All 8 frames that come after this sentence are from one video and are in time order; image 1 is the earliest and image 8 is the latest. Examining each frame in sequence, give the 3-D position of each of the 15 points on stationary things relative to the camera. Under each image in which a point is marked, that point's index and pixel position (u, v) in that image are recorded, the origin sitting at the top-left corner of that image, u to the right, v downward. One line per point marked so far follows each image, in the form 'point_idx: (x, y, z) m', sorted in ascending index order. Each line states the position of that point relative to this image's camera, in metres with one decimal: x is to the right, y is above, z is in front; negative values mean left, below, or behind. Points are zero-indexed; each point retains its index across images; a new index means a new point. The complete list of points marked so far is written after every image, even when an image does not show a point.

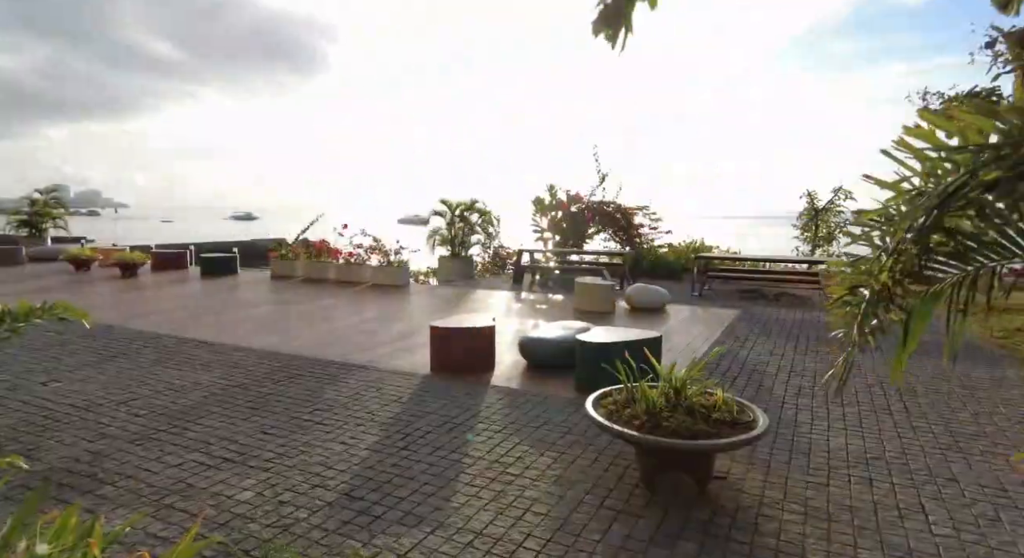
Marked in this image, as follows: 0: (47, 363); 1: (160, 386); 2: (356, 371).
0: (-4.2, -0.8, +5.6) m
1: (-2.7, -0.8, +4.8) m
2: (-1.3, -0.8, +5.3) m
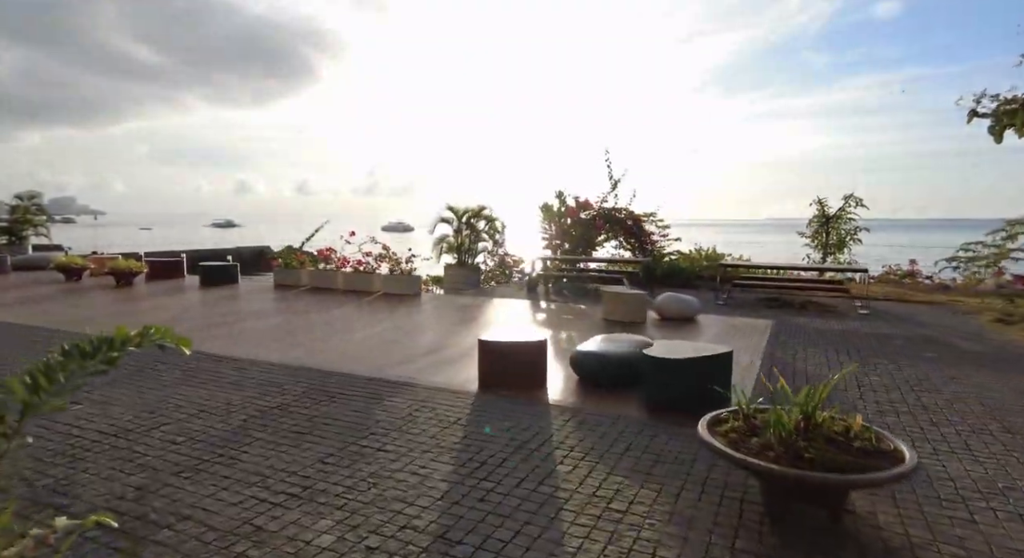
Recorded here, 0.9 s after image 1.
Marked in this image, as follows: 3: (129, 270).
0: (-3.7, -0.9, +5.2) m
1: (-2.3, -0.9, +4.4) m
2: (-0.9, -0.9, +4.9) m
3: (-8.7, +0.2, +14.0) m
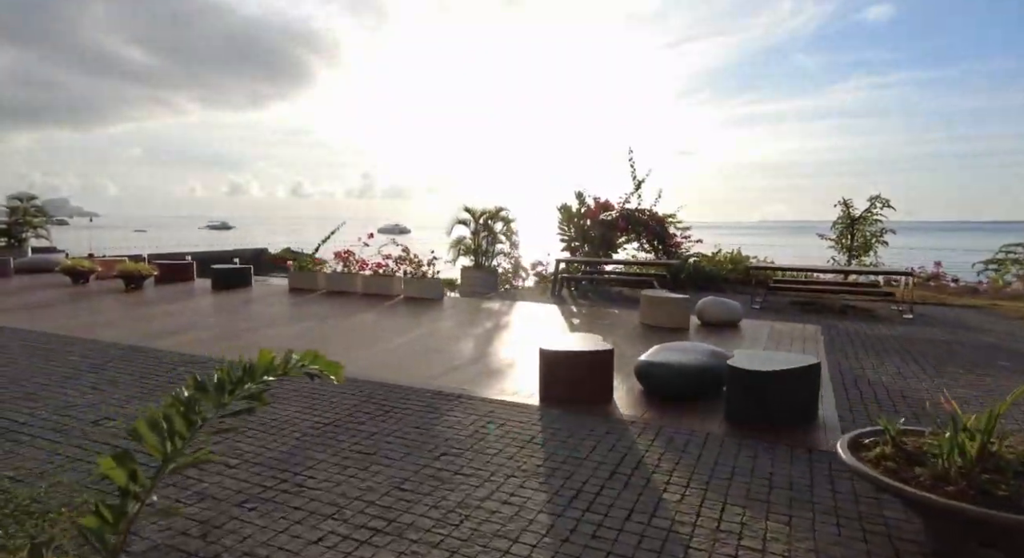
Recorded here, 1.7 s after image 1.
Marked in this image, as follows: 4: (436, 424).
0: (-3.3, -0.9, +4.8) m
1: (-1.8, -1.0, +4.1) m
2: (-0.4, -0.9, +4.6) m
3: (-8.2, +0.1, +13.6) m
4: (-0.5, -1.0, +4.1) m
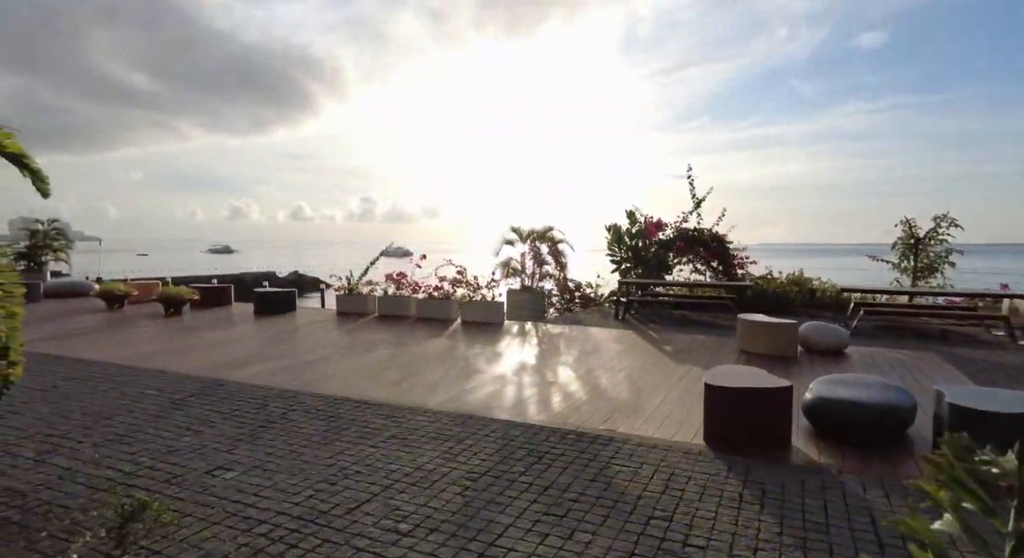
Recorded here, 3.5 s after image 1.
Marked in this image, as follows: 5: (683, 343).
0: (-2.2, -1.1, +4.2) m
1: (-0.7, -1.1, +3.5) m
2: (+0.6, -1.1, +4.0) m
3: (-7.1, -0.4, +13.1) m
4: (+0.6, -1.1, +3.5) m
5: (+2.3, -0.9, +8.4) m
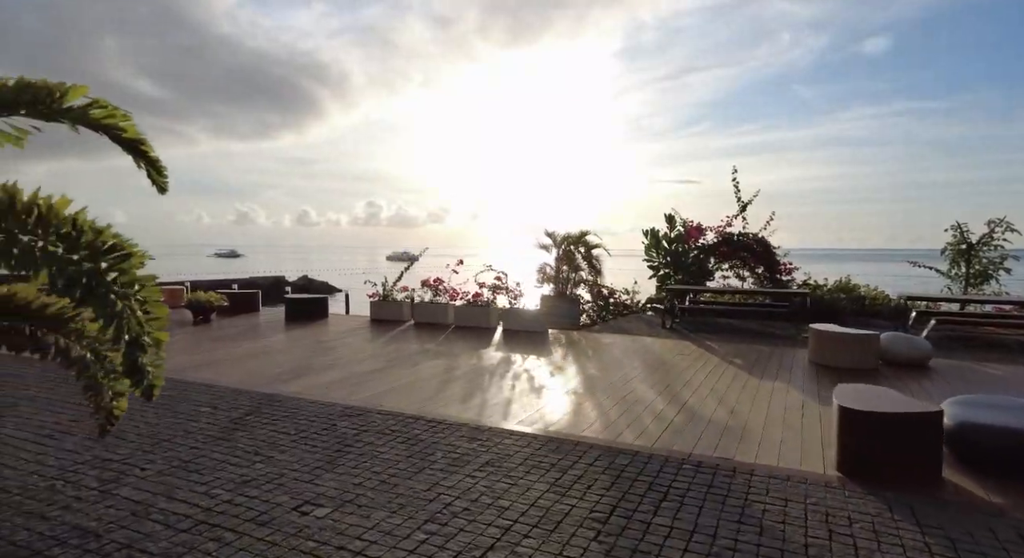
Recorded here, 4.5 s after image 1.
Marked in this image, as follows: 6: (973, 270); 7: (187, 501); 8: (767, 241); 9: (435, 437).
0: (-1.5, -1.1, +3.8) m
1: (-0.1, -1.2, +3.1) m
2: (+1.3, -1.1, +3.5) m
3: (-6.3, -0.5, +12.8) m
4: (+1.2, -1.2, +3.0) m
5: (+3.0, -1.0, +7.9) m
6: (+10.0, +0.2, +13.4) m
7: (-1.7, -1.2, +3.2) m
8: (+5.5, +0.8, +13.4) m
9: (-0.5, -1.1, +4.3) m
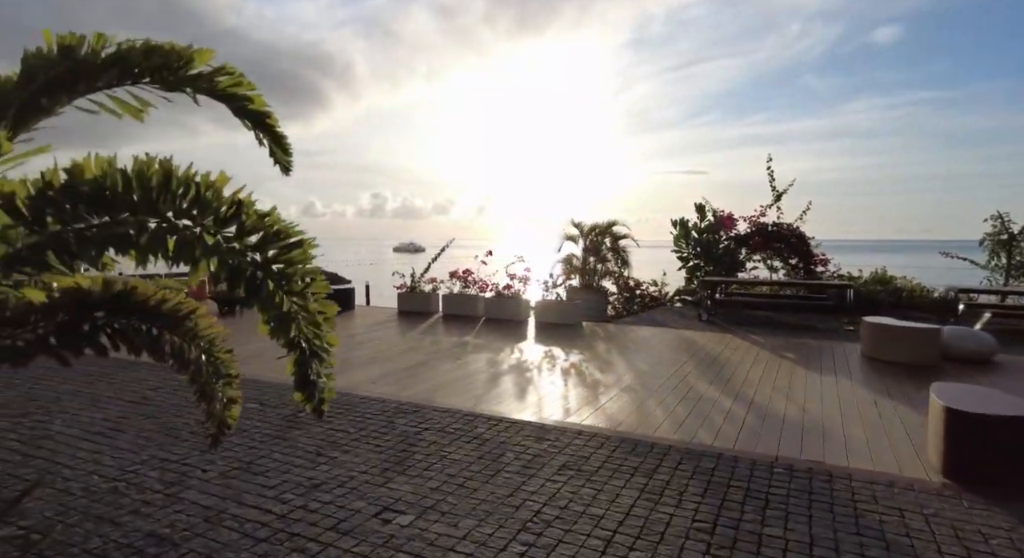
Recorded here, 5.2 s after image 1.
0: (-1.1, -1.1, +3.7) m
1: (+0.4, -1.1, +2.9) m
2: (+1.8, -1.1, +3.3) m
3: (-5.7, -0.3, +12.6) m
4: (+1.7, -1.1, +2.8) m
5: (+3.6, -0.9, +7.7) m
6: (+10.6, +0.4, +13.1) m
7: (-1.2, -1.1, +3.0) m
8: (+6.1, +1.0, +13.1) m
9: (-0.1, -1.1, +4.1) m
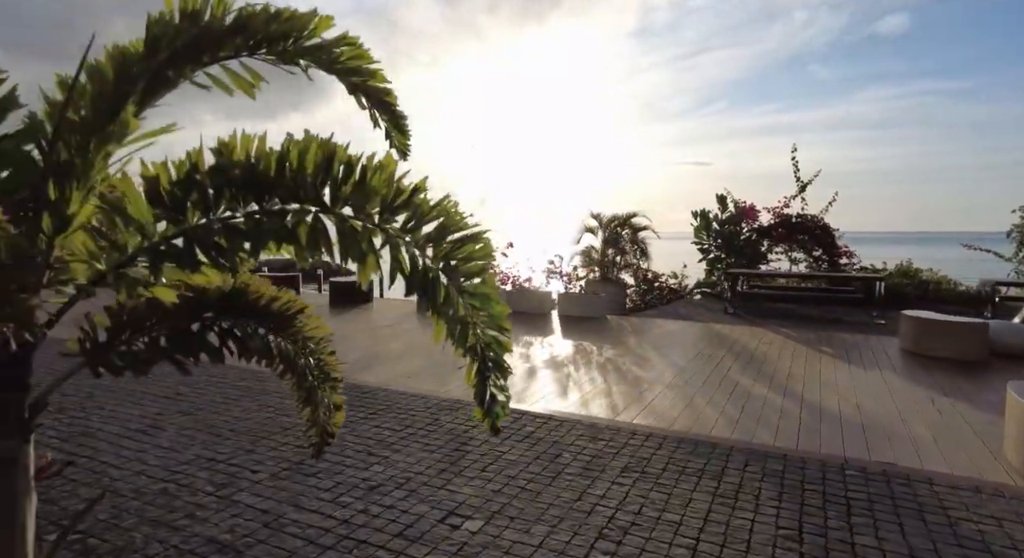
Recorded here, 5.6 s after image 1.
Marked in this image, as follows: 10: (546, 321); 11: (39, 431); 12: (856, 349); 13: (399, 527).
0: (-0.7, -1.1, +3.5) m
1: (+0.7, -1.1, +2.7) m
2: (+2.1, -1.1, +3.1) m
3: (-5.3, -0.2, +12.5) m
4: (+2.0, -1.1, +2.6) m
5: (+3.9, -0.8, +7.5) m
6: (+11.0, +0.5, +12.8) m
7: (-0.9, -1.1, +2.9) m
8: (+6.5, +1.1, +12.9) m
9: (+0.3, -1.0, +4.0) m
10: (+0.6, -0.7, +10.0) m
11: (-3.1, -1.0, +4.0) m
12: (+4.1, -0.8, +7.3) m
13: (-0.5, -1.1, +2.8) m
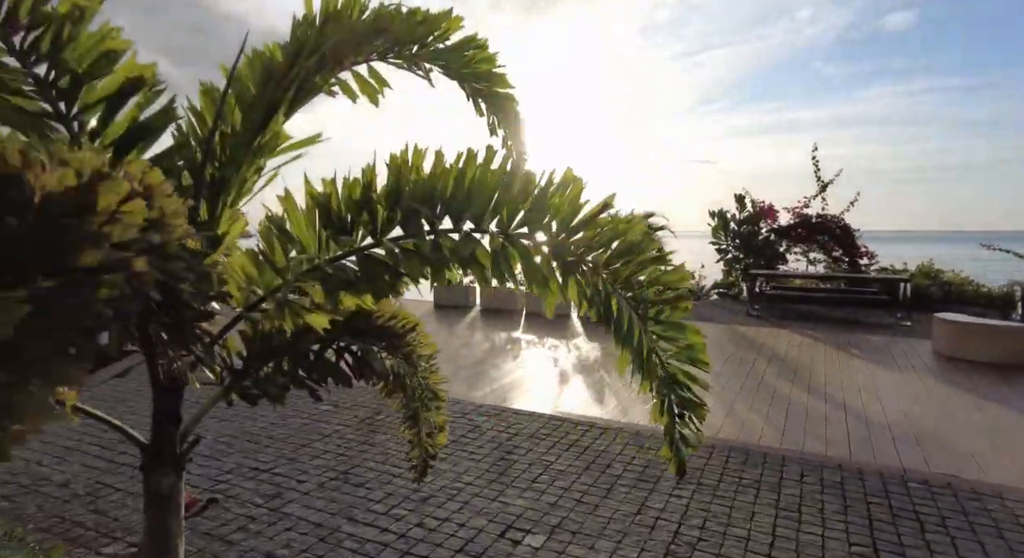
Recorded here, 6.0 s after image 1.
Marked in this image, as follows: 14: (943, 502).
0: (-0.5, -1.1, +3.5) m
1: (+1.0, -1.1, +2.6) m
2: (+2.4, -1.1, +3.1) m
3: (-5.0, -0.2, +12.5) m
4: (+2.3, -1.1, +2.6) m
5: (+4.2, -0.8, +7.4) m
6: (+11.4, +0.5, +12.7) m
7: (-0.6, -1.1, +2.8) m
8: (+6.9, +1.1, +12.8) m
9: (+0.6, -1.0, +3.9) m
10: (+0.9, -0.7, +9.9) m
11: (-2.8, -1.0, +3.9) m
12: (+4.4, -0.9, +7.2) m
13: (-0.2, -1.1, +2.7) m
14: (+2.1, -1.1, +3.1) m
